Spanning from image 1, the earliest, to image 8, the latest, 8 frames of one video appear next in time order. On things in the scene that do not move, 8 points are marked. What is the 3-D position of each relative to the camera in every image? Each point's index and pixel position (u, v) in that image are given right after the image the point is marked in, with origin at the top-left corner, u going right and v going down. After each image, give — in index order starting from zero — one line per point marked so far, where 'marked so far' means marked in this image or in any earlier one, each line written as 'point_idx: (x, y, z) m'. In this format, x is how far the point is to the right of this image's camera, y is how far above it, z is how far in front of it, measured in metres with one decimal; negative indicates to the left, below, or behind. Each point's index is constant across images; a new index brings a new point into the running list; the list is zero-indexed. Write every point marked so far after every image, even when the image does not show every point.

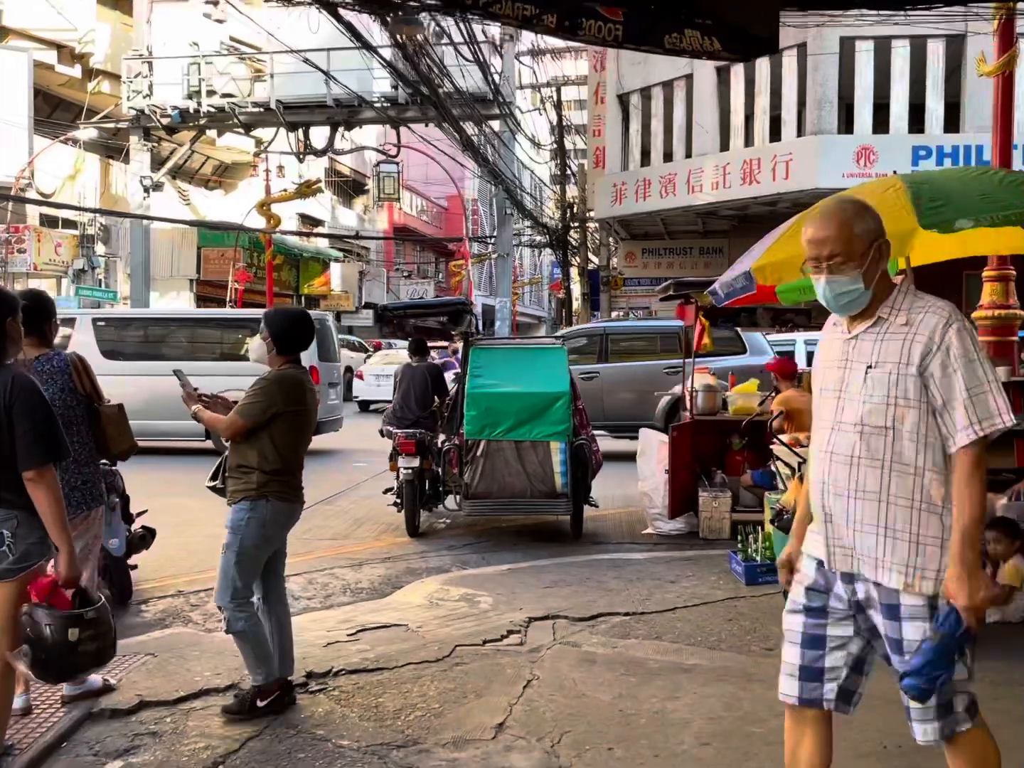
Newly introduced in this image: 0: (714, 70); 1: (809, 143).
0: (+4.2, +6.5, +19.7) m
1: (+5.4, +4.4, +17.3) m
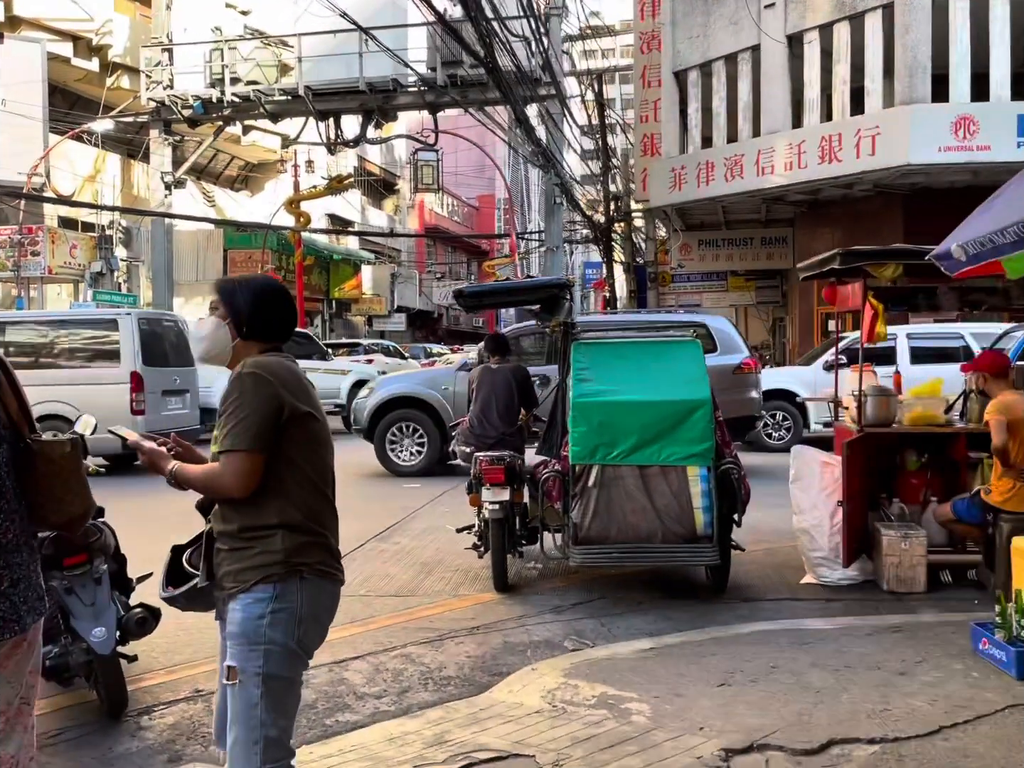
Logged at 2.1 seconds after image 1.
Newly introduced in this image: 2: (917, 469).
0: (+5.2, +6.5, +17.9) m
1: (+6.3, +4.4, +15.4) m
2: (+2.6, -0.5, +6.0) m
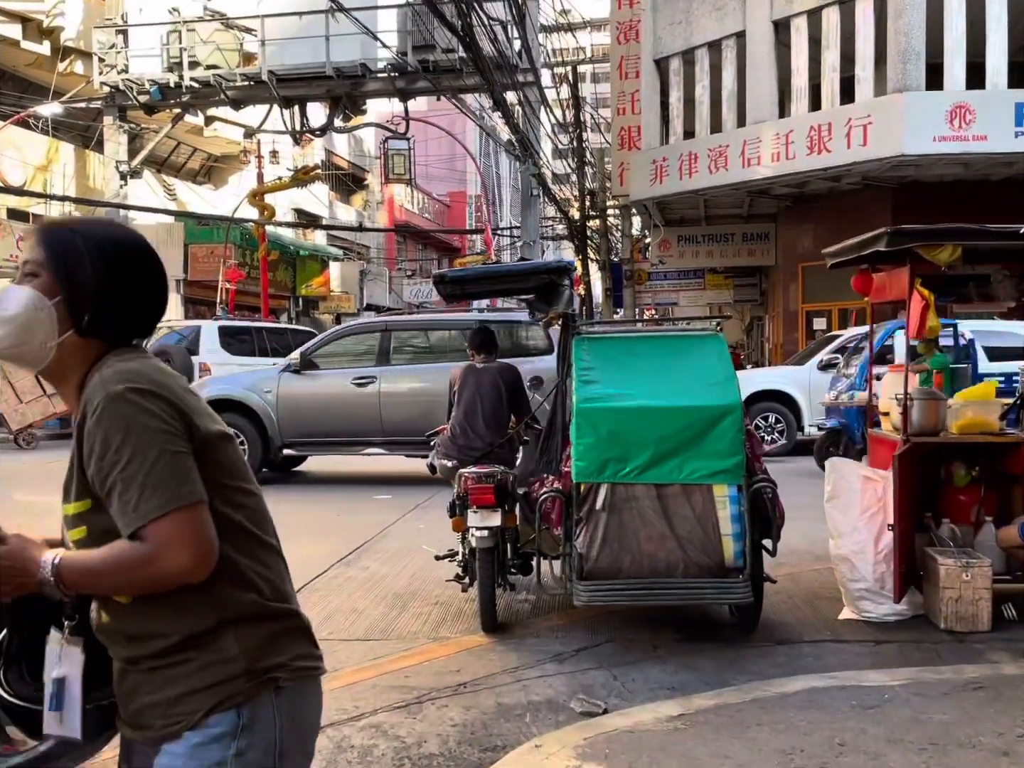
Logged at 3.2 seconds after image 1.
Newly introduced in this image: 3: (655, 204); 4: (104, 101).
0: (+4.7, +6.5, +17.2) m
1: (+5.9, +4.4, +14.7) m
2: (+2.5, -0.5, +5.2) m
3: (+2.9, +3.7, +19.5) m
4: (-8.2, +5.7, +19.0) m
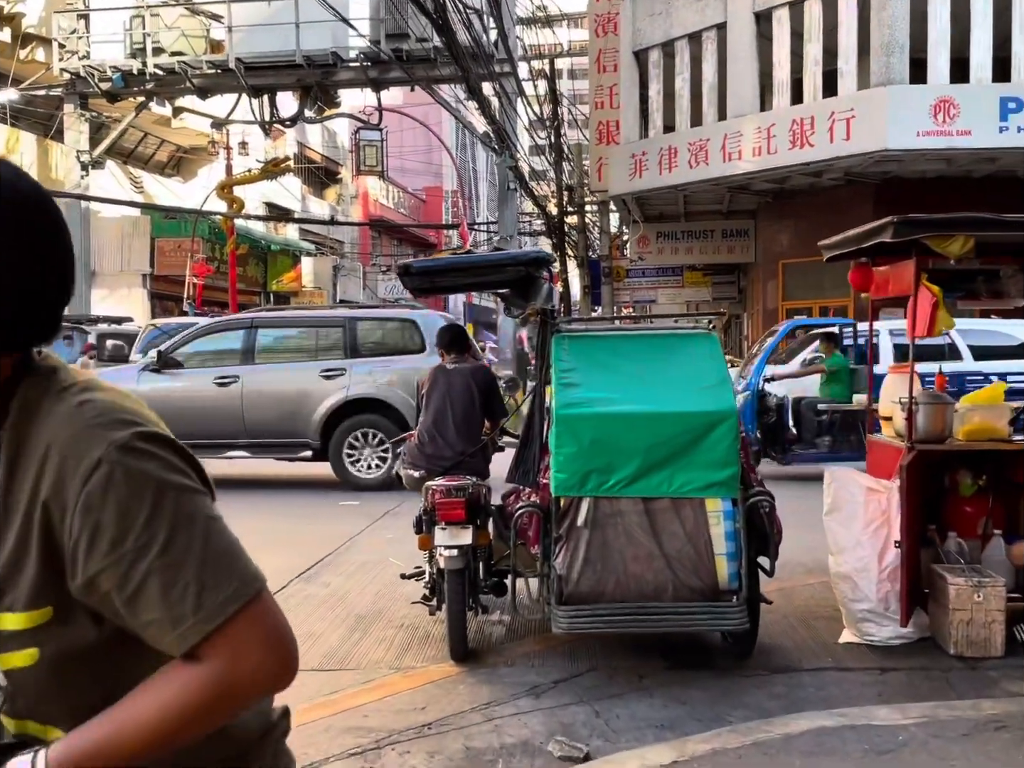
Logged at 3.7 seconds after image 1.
0: (+4.3, +6.5, +16.8) m
1: (+5.5, +4.4, +14.4) m
2: (+2.4, -0.6, +4.8) m
3: (+2.4, +3.7, +19.1) m
4: (-8.7, +5.7, +18.4) m
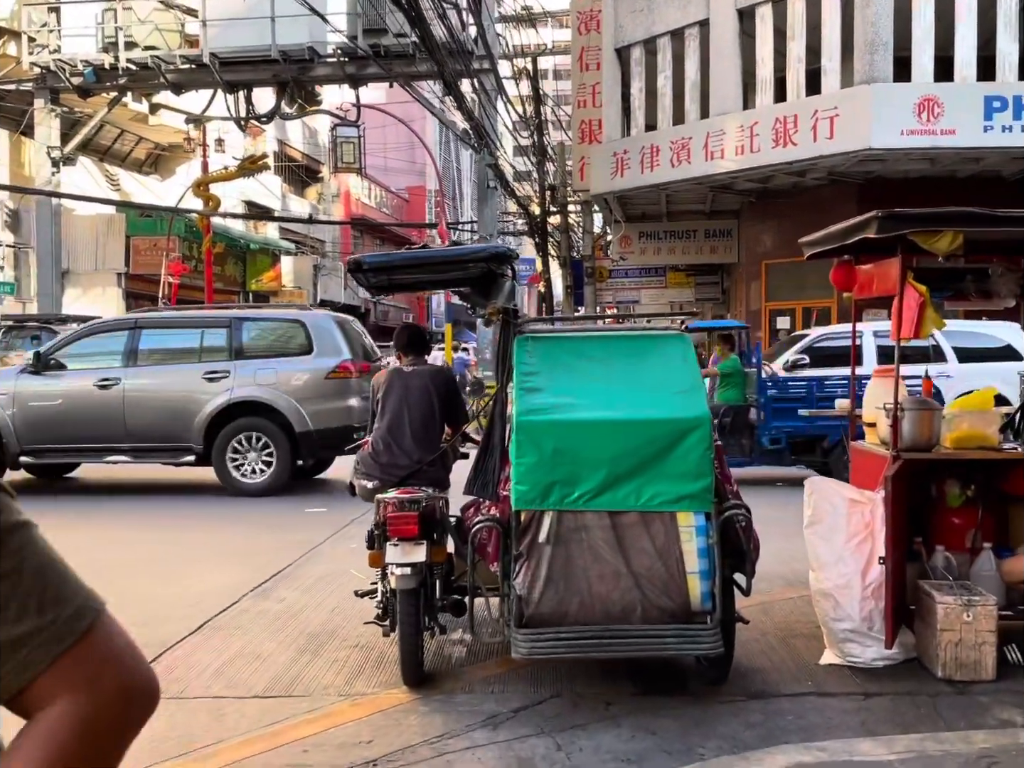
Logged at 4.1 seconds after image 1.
0: (+3.9, +6.5, +16.6) m
1: (+5.2, +4.4, +14.2) m
2: (+2.2, -0.6, +4.5) m
3: (+2.0, +3.7, +18.8) m
4: (-9.1, +5.7, +17.9) m
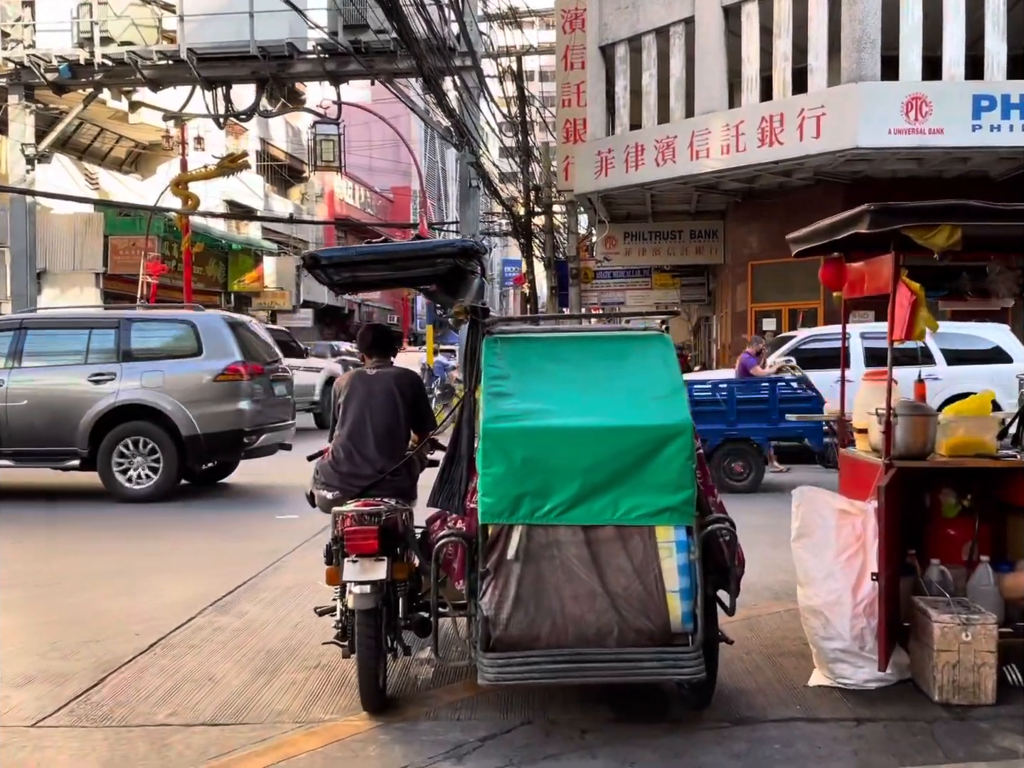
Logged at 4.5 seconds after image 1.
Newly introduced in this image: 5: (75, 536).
0: (+3.6, +6.4, +16.4) m
1: (+5.0, +4.3, +14.0) m
2: (+2.0, -0.6, +4.3) m
3: (+1.7, +3.7, +18.6) m
4: (-9.4, +5.7, +17.6) m
5: (-3.3, -1.2, +7.2) m
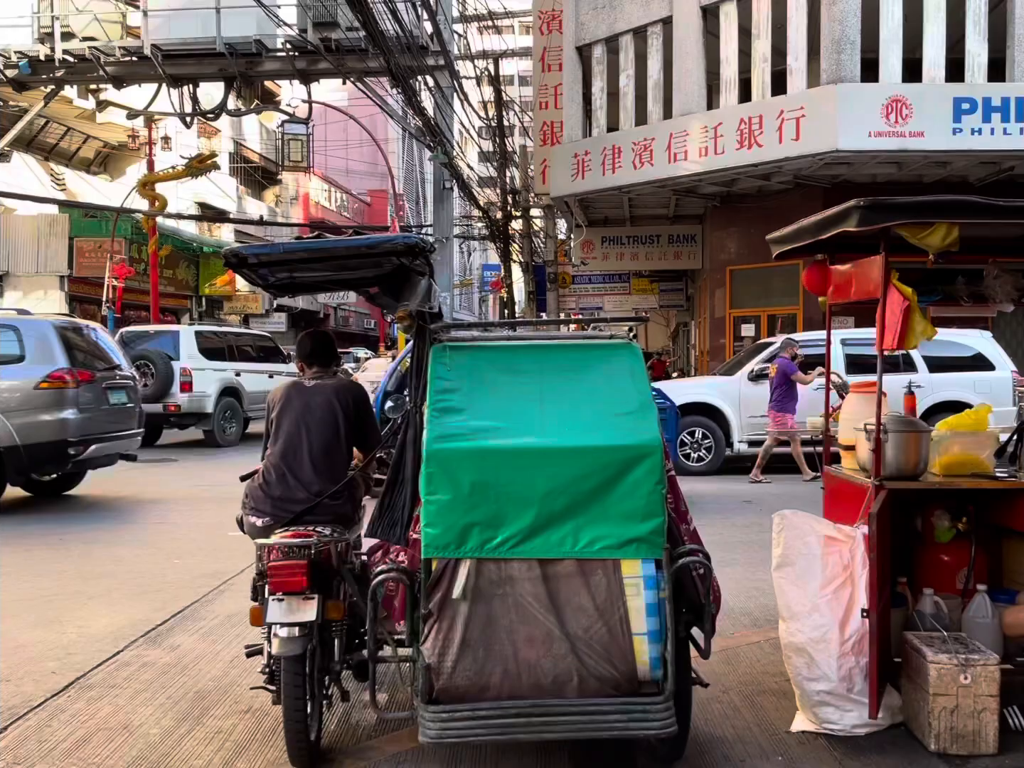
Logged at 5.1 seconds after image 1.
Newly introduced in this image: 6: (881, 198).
0: (+3.2, +6.3, +16.1) m
1: (+4.6, +4.2, +13.7) m
2: (+1.9, -0.7, +3.9) m
3: (+1.2, +3.5, +18.3) m
4: (-9.8, +5.6, +17.0) m
5: (-3.6, -1.2, +6.7) m
6: (+1.4, +0.7, +3.5) m
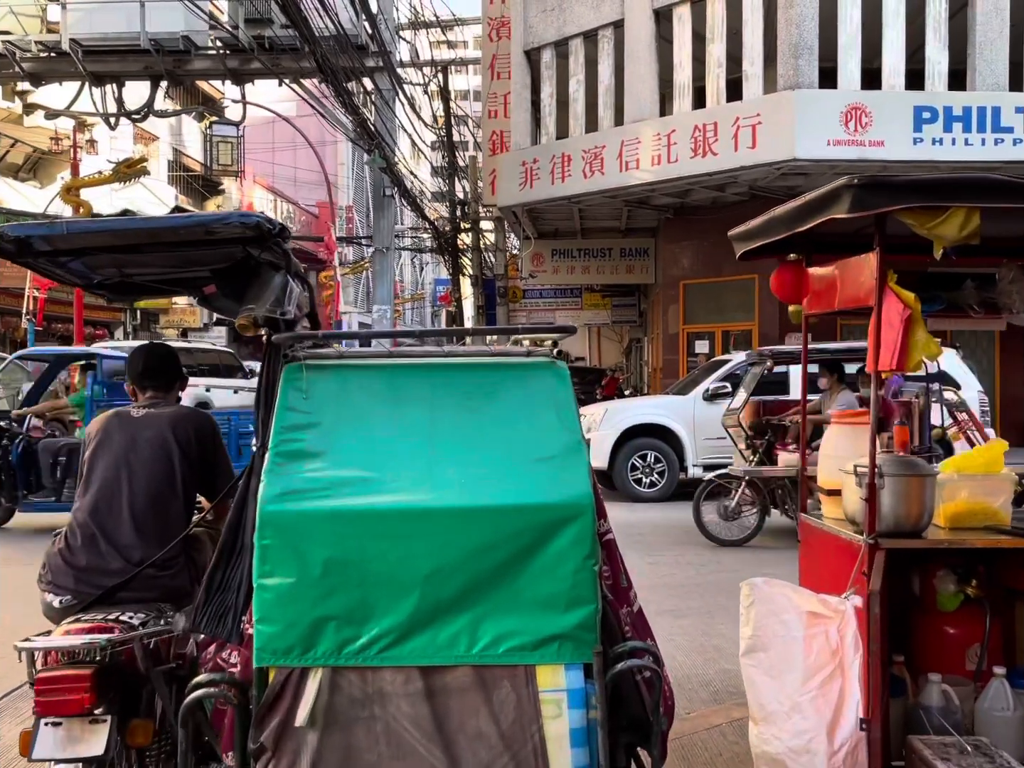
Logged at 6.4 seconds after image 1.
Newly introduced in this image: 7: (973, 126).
0: (+2.3, +6.0, +15.5) m
1: (+3.8, +3.9, +13.1) m
2: (+1.5, -0.8, +3.1) m
3: (+0.2, +3.2, +17.5) m
4: (-10.8, +5.3, +15.7) m
5: (-4.0, -1.4, +5.6) m
6: (+1.0, +0.6, +2.7) m
7: (+6.4, +3.6, +13.1) m
